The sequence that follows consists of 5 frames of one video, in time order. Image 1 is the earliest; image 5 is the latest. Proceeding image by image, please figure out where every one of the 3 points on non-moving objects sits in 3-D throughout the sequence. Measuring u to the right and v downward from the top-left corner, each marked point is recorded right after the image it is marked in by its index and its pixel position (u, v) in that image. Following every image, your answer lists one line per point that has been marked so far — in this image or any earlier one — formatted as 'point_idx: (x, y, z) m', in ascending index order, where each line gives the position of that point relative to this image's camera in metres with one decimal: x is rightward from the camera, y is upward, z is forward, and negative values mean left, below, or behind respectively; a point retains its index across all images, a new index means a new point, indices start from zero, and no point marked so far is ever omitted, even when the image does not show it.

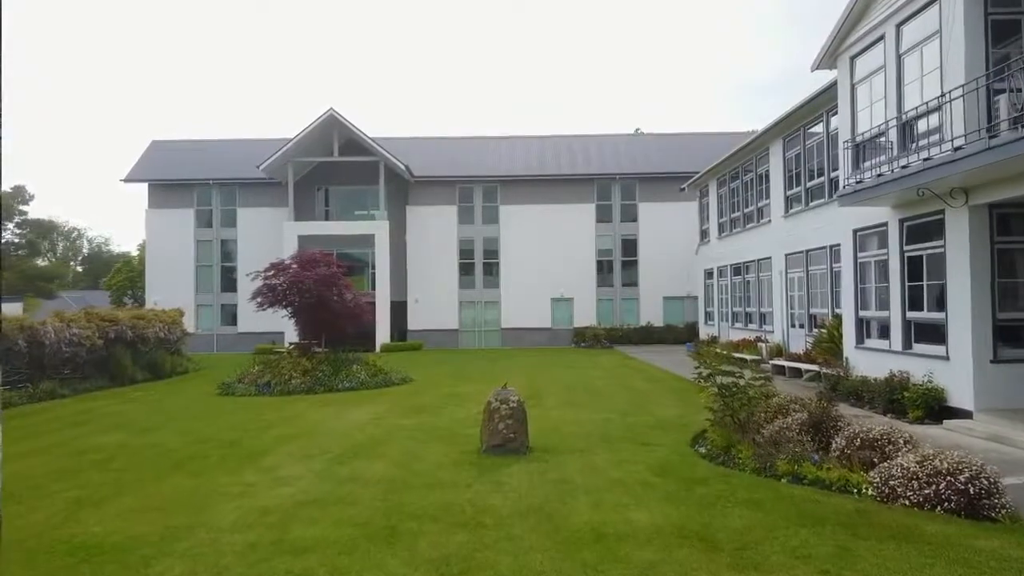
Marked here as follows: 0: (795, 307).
0: (+7.0, -0.5, +19.7) m
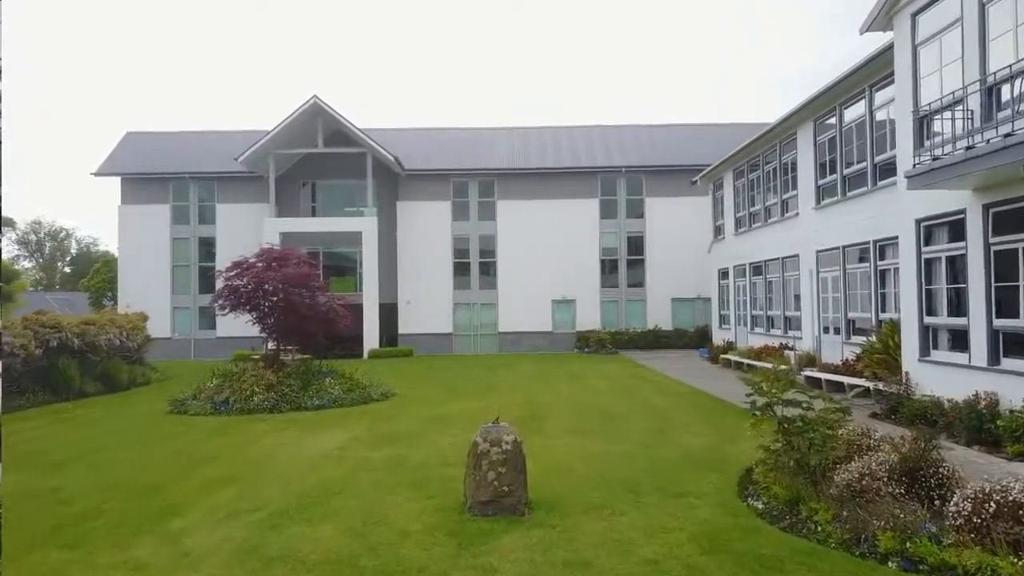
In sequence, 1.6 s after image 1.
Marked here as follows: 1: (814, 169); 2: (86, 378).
0: (+7.0, -0.6, +17.4) m
1: (+6.9, +2.7, +18.1) m
2: (-9.6, -2.0, +17.8) m
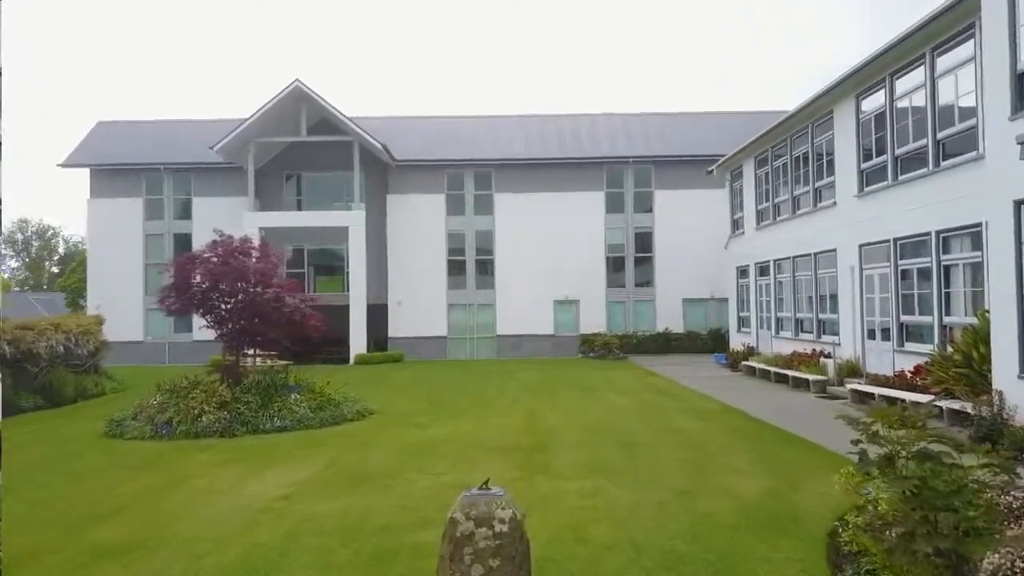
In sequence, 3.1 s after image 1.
0: (+6.9, -0.5, +15.2) m
1: (+6.9, +2.7, +15.9) m
2: (-9.6, -2.0, +15.6) m
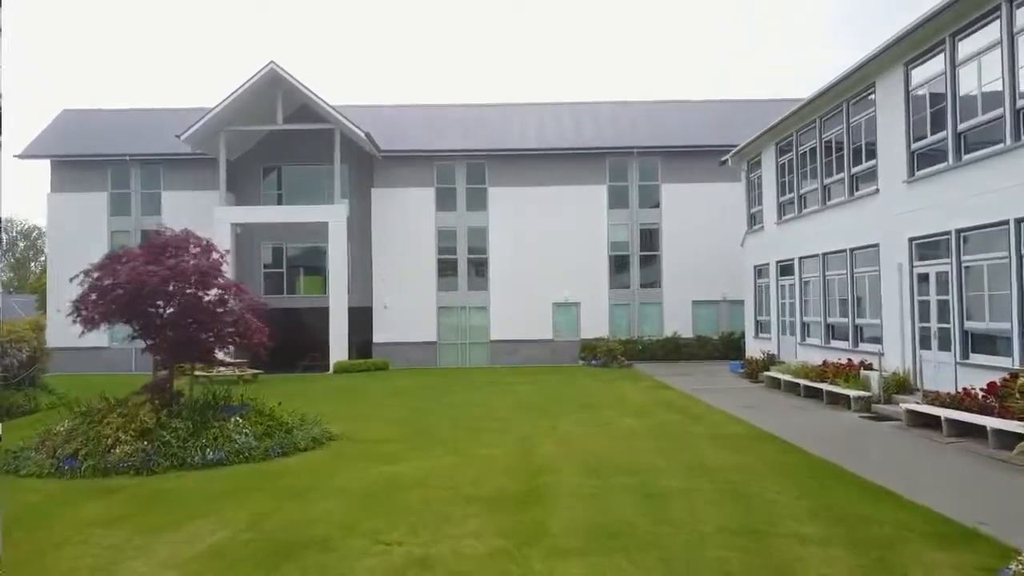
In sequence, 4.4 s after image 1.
0: (+6.8, -0.6, +12.9) m
1: (+6.8, +2.7, +13.6) m
2: (-9.8, -2.0, +13.3) m
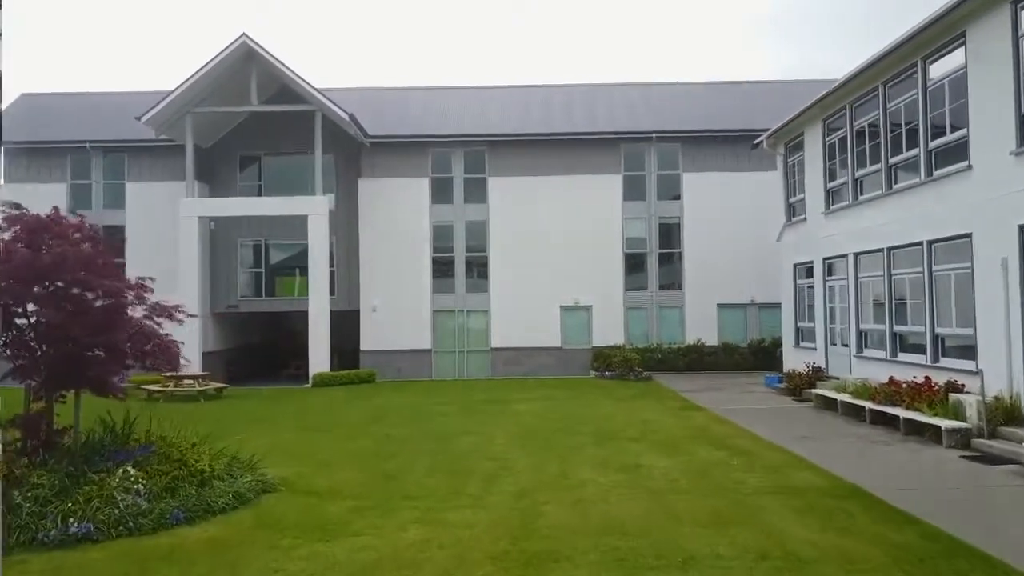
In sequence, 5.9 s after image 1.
0: (+6.8, -0.6, +9.9) m
1: (+6.7, +2.7, +10.7) m
2: (-9.8, -2.1, +10.5) m
